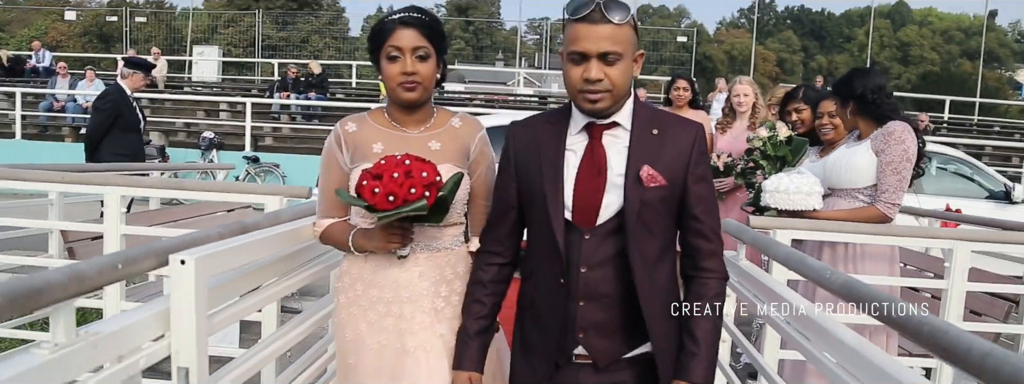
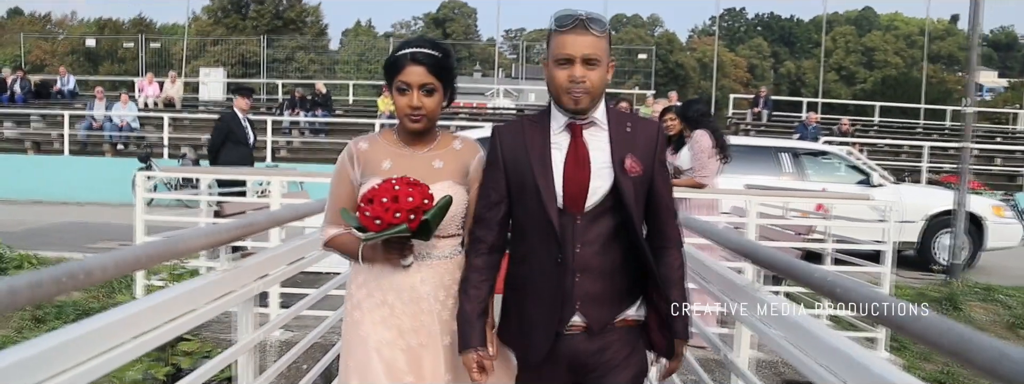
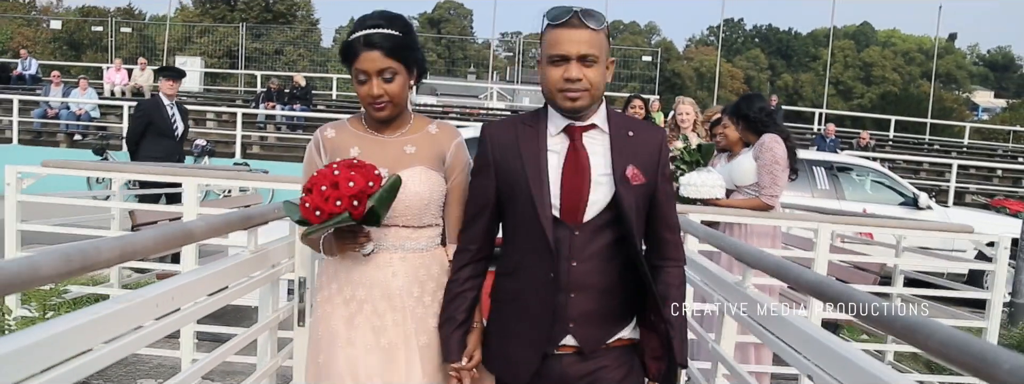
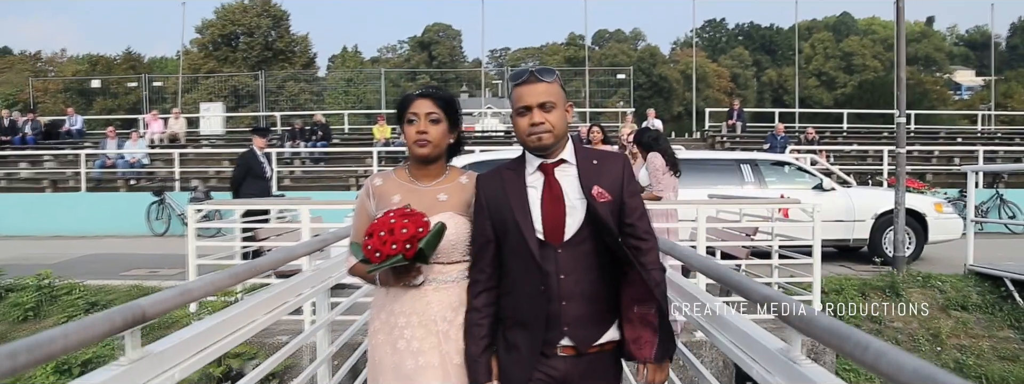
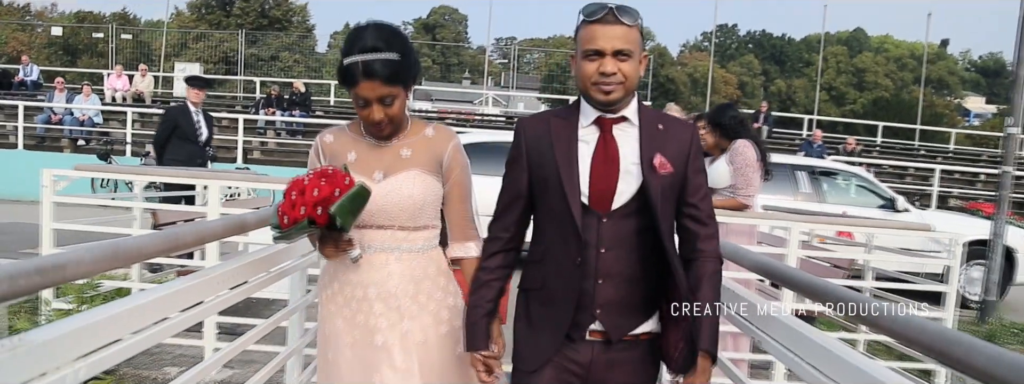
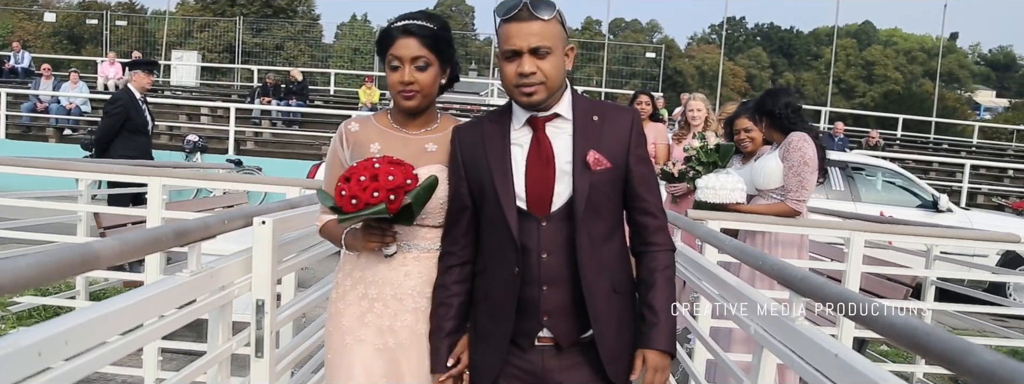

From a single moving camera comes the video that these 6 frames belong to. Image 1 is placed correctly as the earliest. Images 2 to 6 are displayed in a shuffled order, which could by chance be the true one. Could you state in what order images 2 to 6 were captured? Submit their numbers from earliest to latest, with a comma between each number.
6, 3, 5, 2, 4
